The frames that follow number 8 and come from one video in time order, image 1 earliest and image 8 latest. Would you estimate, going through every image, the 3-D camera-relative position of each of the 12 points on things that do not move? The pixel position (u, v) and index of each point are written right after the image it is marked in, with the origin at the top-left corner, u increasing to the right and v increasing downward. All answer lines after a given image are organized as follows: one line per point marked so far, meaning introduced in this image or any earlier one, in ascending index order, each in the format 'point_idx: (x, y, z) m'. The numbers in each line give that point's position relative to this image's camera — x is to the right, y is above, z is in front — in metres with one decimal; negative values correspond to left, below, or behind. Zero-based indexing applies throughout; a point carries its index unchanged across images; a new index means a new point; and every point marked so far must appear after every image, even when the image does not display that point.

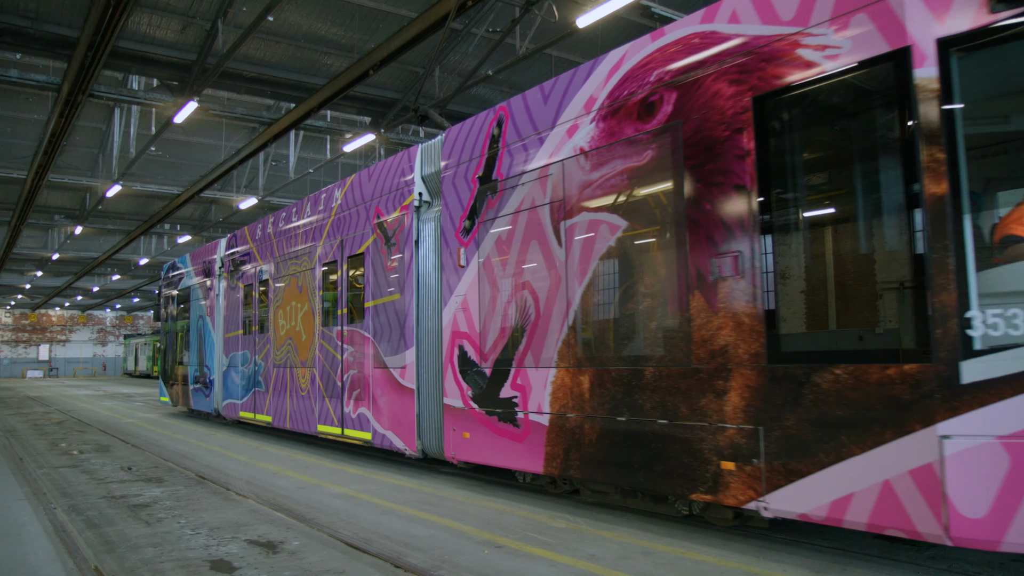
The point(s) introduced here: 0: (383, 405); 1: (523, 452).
0: (-1.1, -1.0, +7.4) m
1: (+0.1, -1.1, +5.7) m
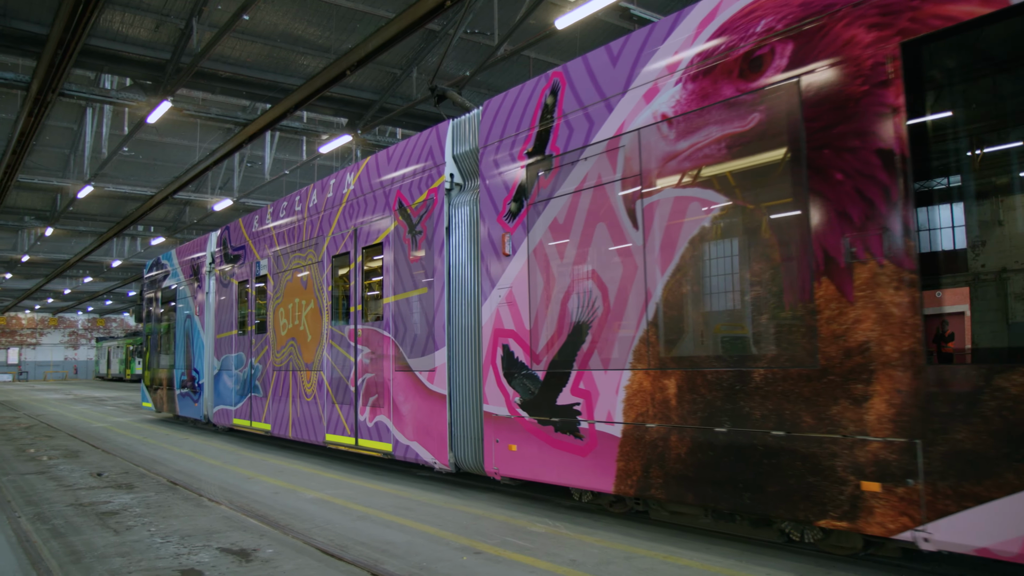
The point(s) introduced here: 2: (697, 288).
0: (-0.8, -0.9, +6.6) m
1: (+0.4, -1.0, +4.9) m
2: (+0.9, 0.0, +4.4) m
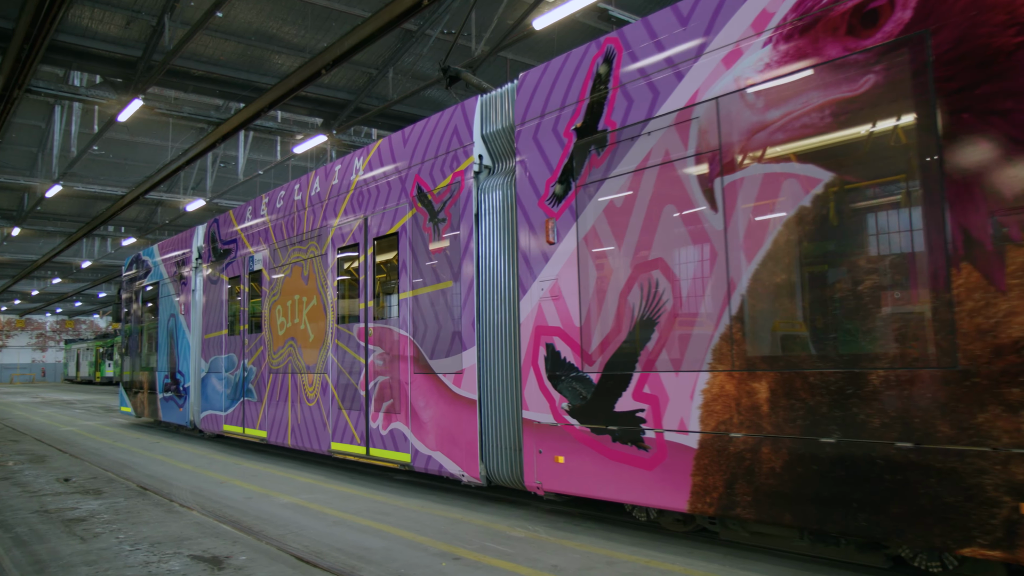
0: (-0.6, -0.9, +6.0) m
1: (+0.7, -1.0, +4.3) m
2: (+1.2, 0.0, +3.8) m
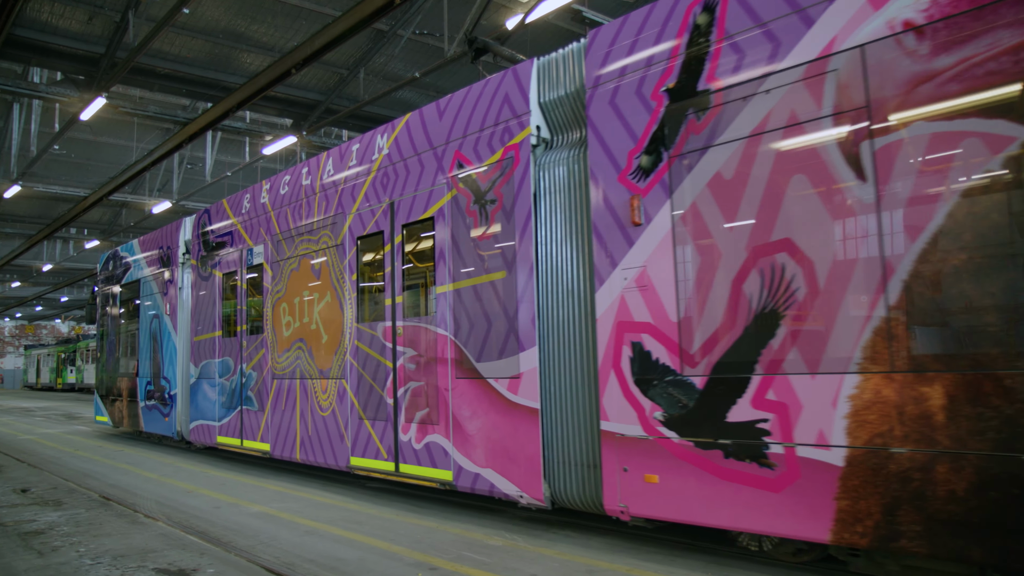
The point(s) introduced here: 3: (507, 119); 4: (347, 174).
0: (-0.2, -0.9, +5.2) m
1: (+1.1, -0.9, +3.6) m
2: (+1.6, +0.1, +3.1) m
3: (0.0, +1.0, +5.1) m
4: (-1.2, +0.9, +6.5) m
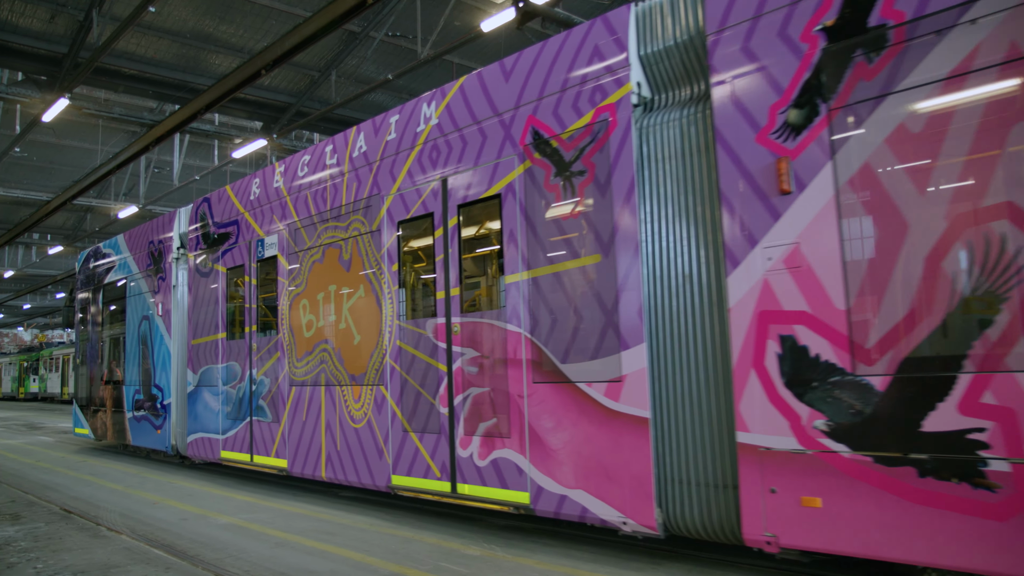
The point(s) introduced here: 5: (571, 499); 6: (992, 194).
0: (+0.2, -0.8, +4.4) m
1: (+1.6, -0.8, +2.9) m
2: (+2.2, +0.2, +2.4) m
3: (+0.4, +1.1, +4.3) m
4: (-0.8, +0.9, +5.7) m
5: (+0.3, -1.0, +4.3) m
6: (+1.6, +0.3, +3.0) m
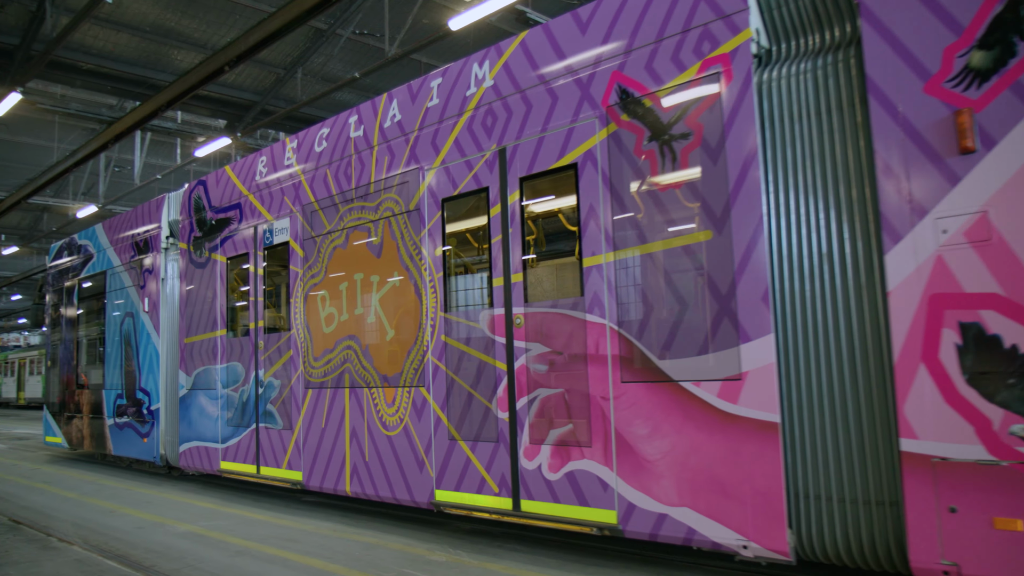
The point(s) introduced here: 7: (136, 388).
0: (+0.6, -0.7, +3.8) m
1: (+2.1, -0.7, +2.3) m
2: (+2.6, +0.3, +1.8) m
3: (+0.8, +1.1, +3.7) m
4: (-0.5, +1.0, +5.0) m
5: (+0.7, -1.0, +3.7) m
6: (+2.1, +0.4, +2.4) m
7: (-3.5, -0.9, +8.0) m
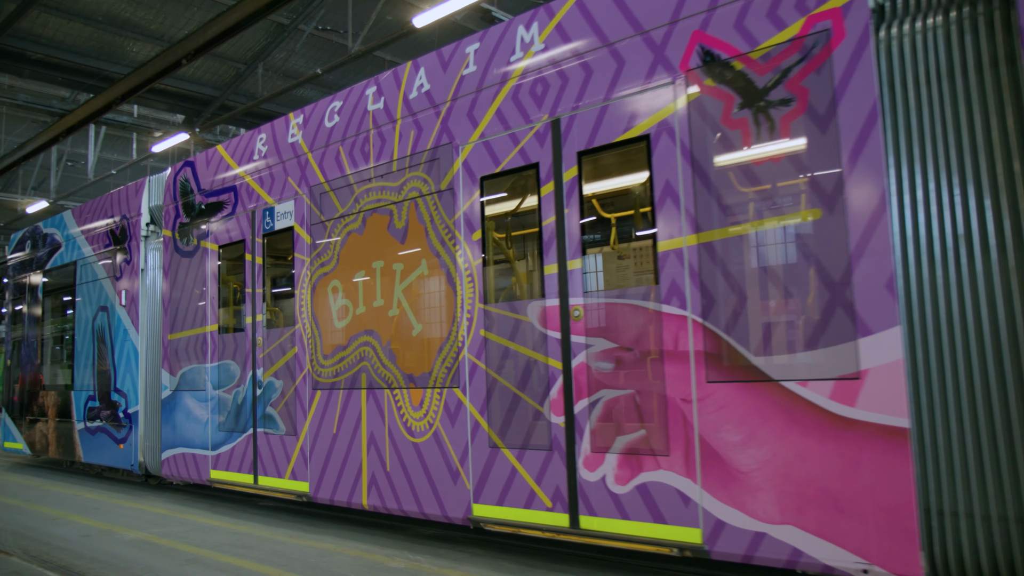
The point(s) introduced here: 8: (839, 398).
0: (+0.9, -0.7, +3.3) m
1: (+2.4, -0.7, +1.9) m
2: (+3.0, +0.3, +1.5) m
3: (+1.1, +1.2, +3.3) m
4: (-0.3, +1.0, +4.5) m
5: (+1.0, -0.9, +3.2) m
6: (+2.4, +0.4, +2.0) m
7: (-3.4, -0.9, +7.3) m
8: (+1.1, -0.4, +3.1) m
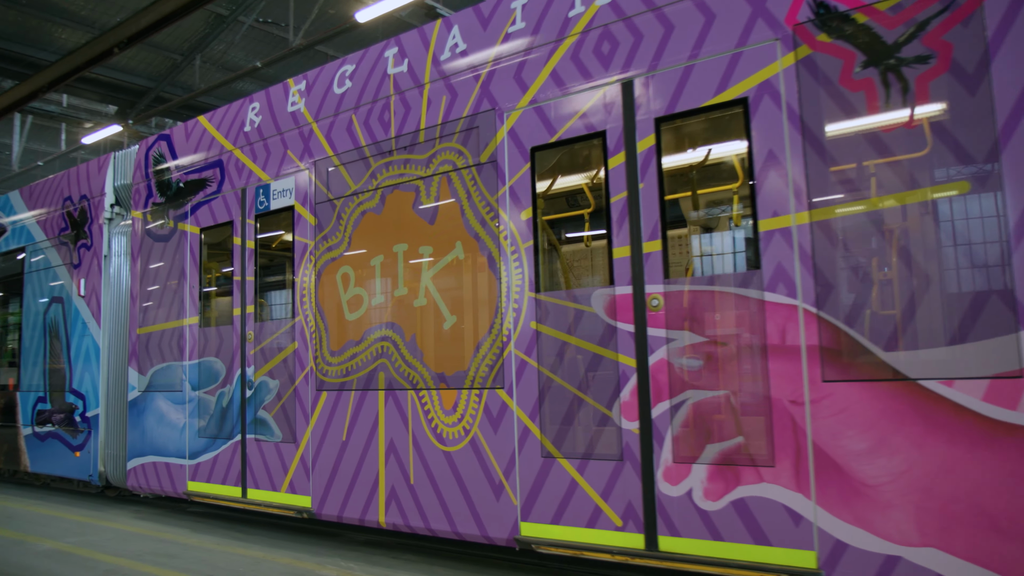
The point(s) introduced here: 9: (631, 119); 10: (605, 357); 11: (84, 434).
0: (+1.2, -0.6, +2.8) m
1: (+2.8, -0.7, +1.5) m
2: (+3.5, +0.3, +1.2) m
3: (+1.4, +1.2, +2.8) m
4: (-0.1, +1.1, +4.0) m
5: (+1.3, -0.9, +2.8) m
6: (+2.8, +0.5, +1.7) m
7: (-3.4, -0.8, +6.6) m
8: (+1.5, -0.3, +2.7) m
9: (+0.5, +0.7, +3.5) m
10: (+0.4, -0.3, +3.5) m
11: (-3.1, -1.1, +6.3) m
